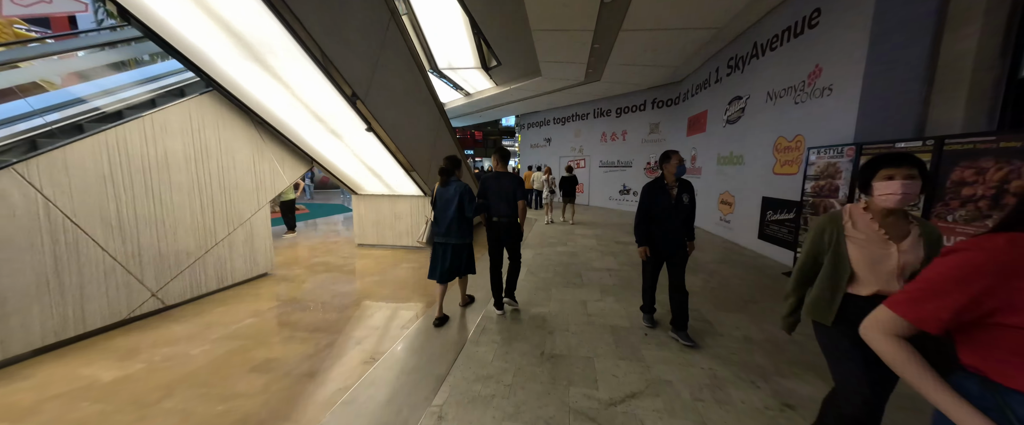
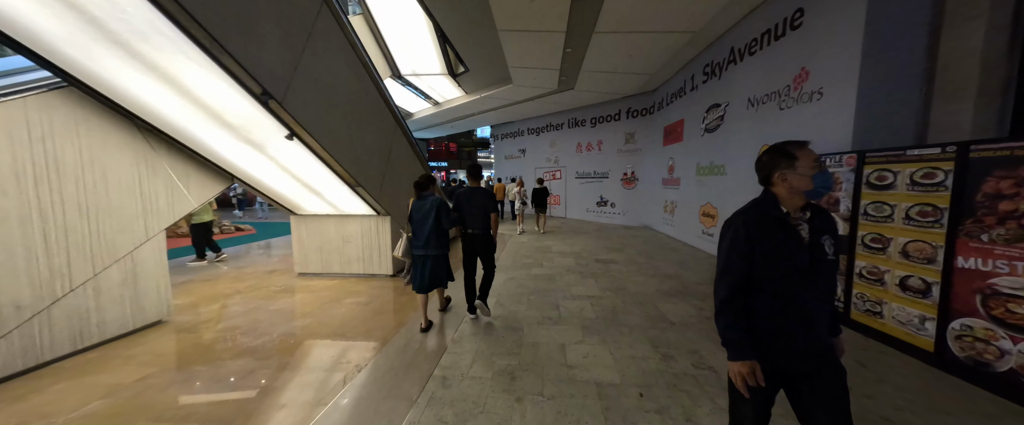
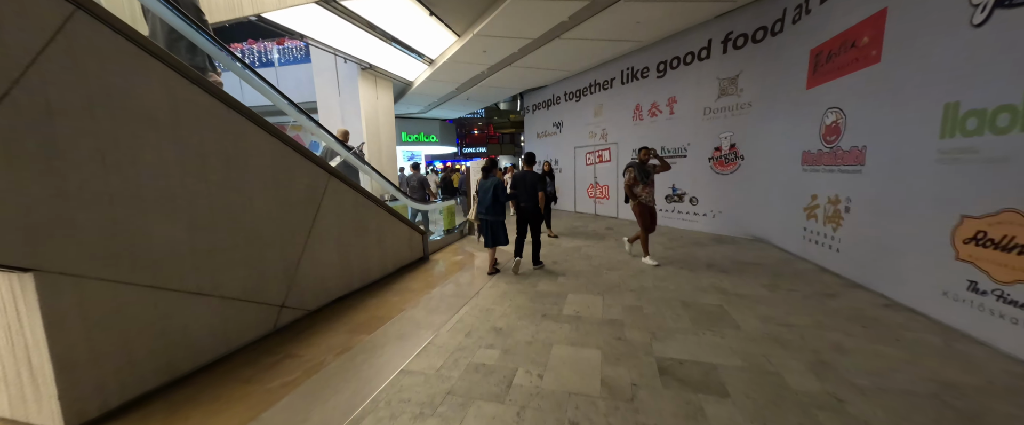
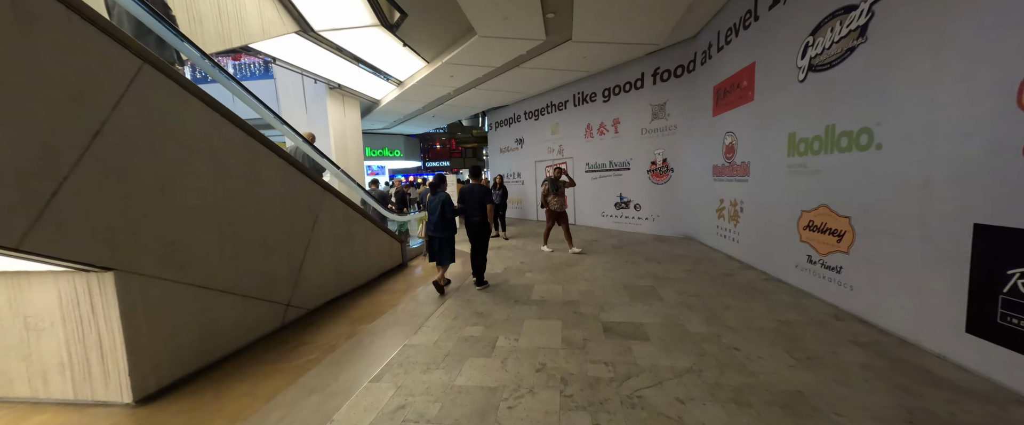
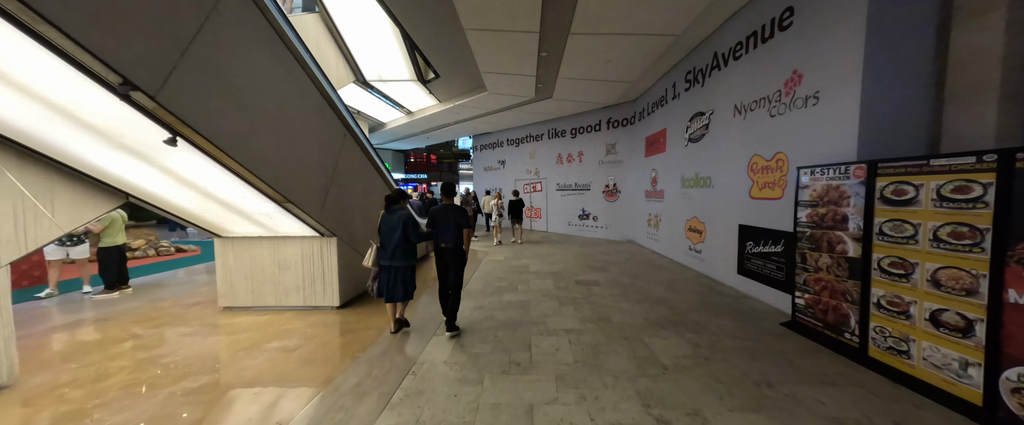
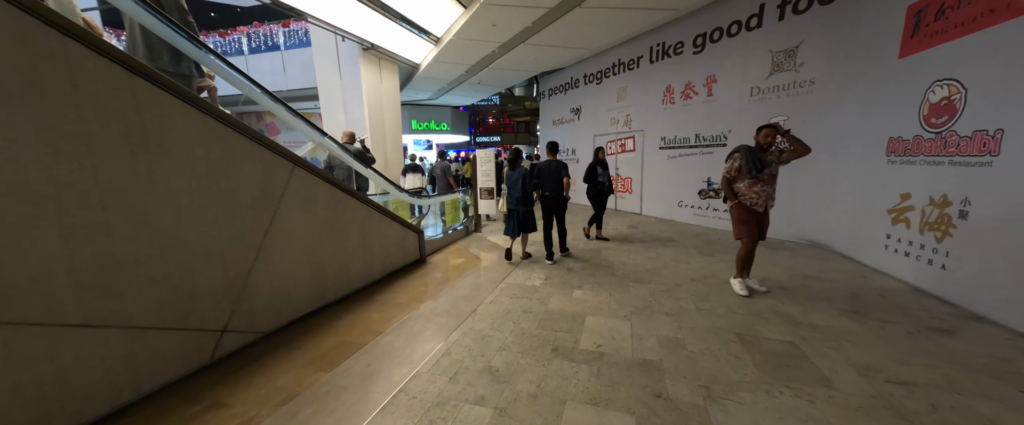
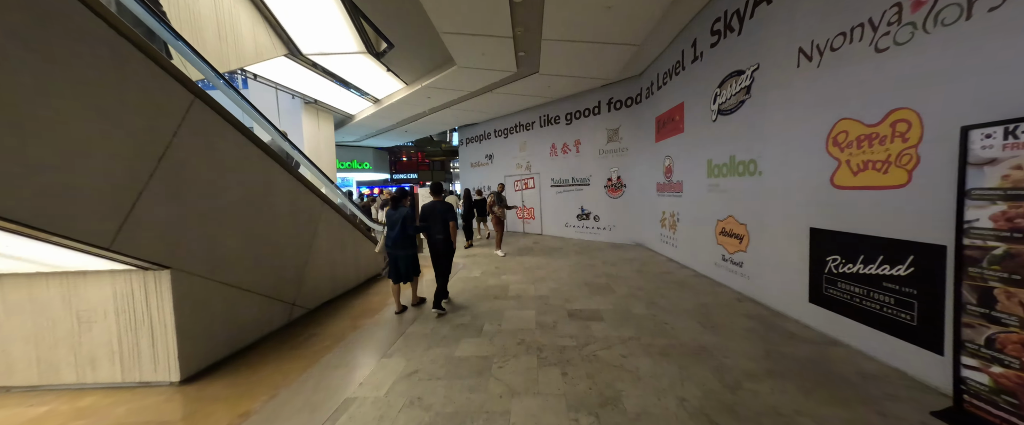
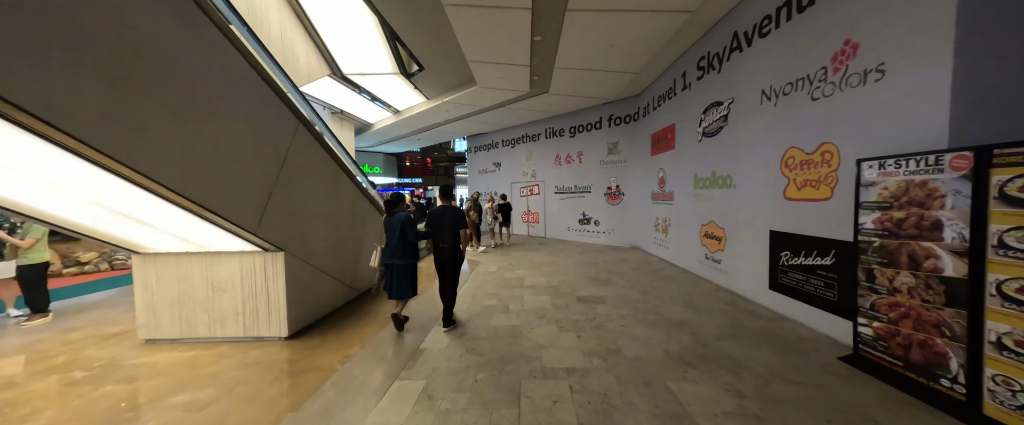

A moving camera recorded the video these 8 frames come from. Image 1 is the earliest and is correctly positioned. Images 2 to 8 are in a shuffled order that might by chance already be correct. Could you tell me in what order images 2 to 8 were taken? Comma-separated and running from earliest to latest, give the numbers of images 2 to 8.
2, 5, 8, 7, 4, 3, 6
